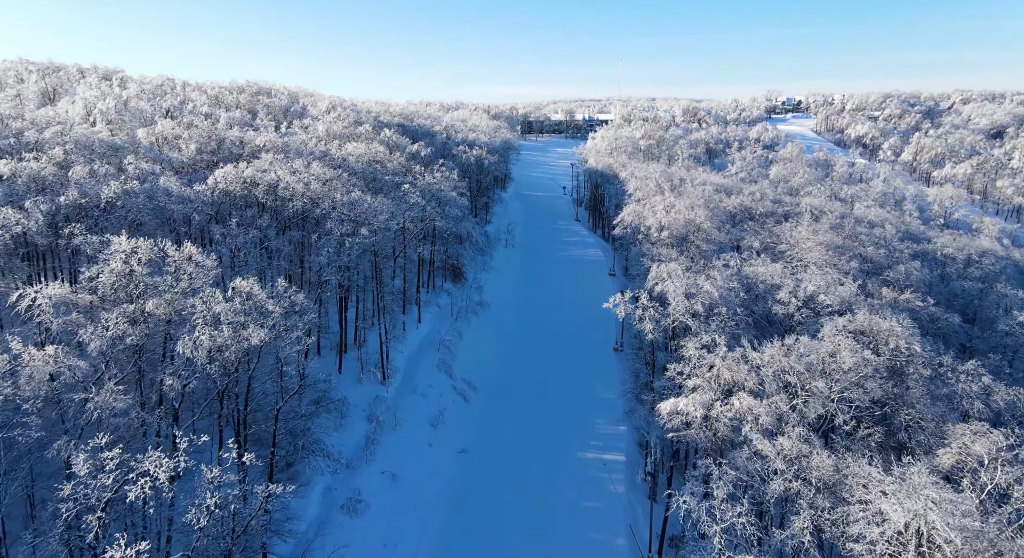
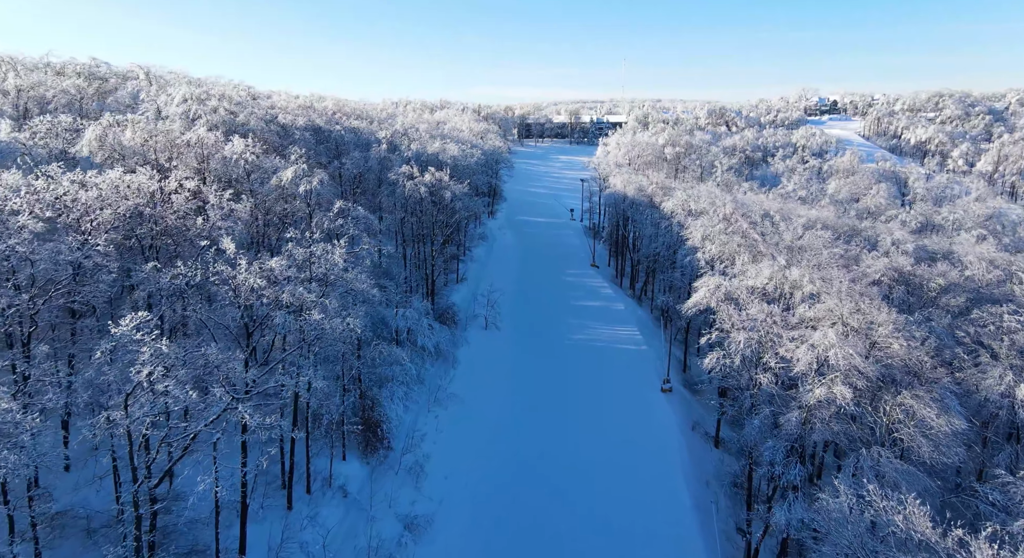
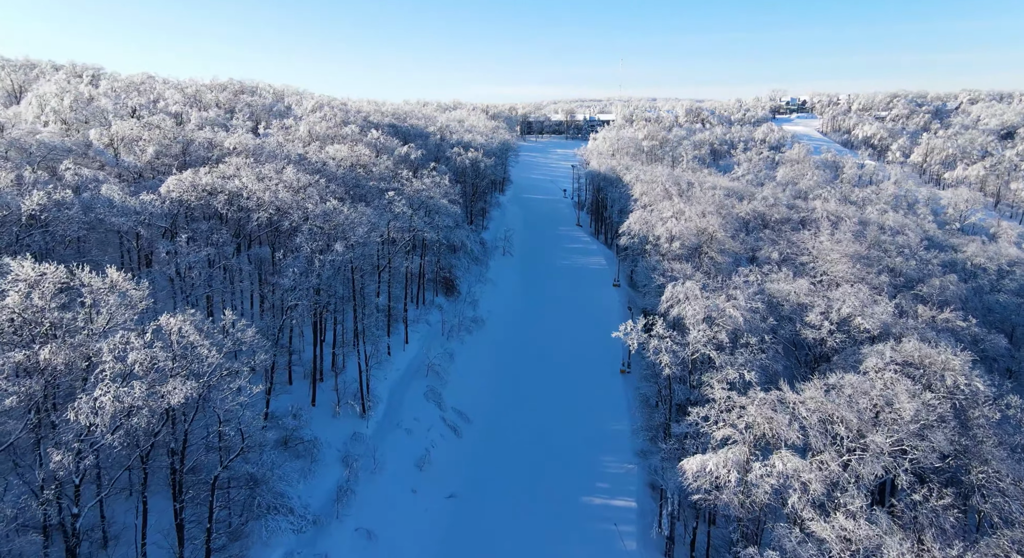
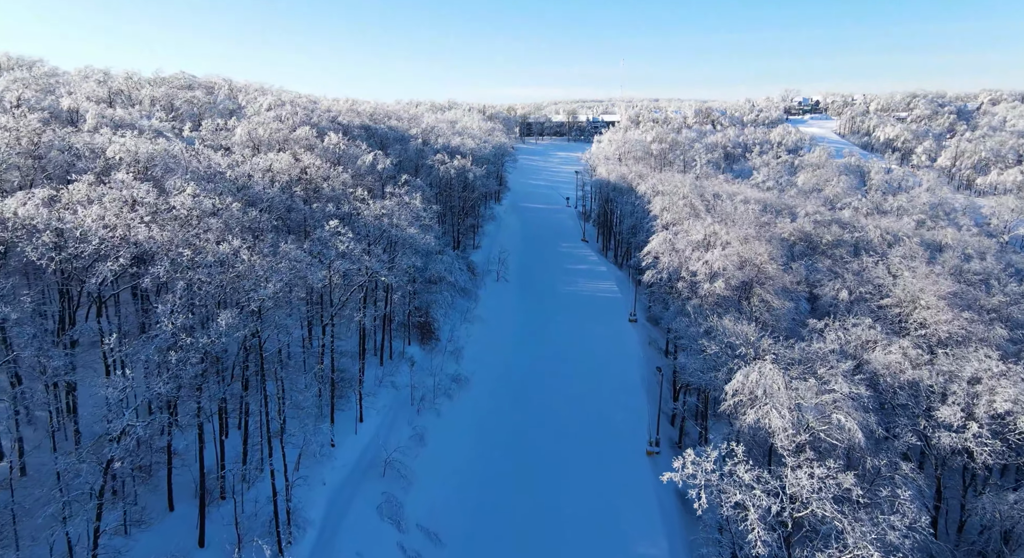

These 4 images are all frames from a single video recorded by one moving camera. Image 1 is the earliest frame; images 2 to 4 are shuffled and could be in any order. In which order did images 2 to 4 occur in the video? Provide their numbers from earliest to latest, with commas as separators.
3, 4, 2
